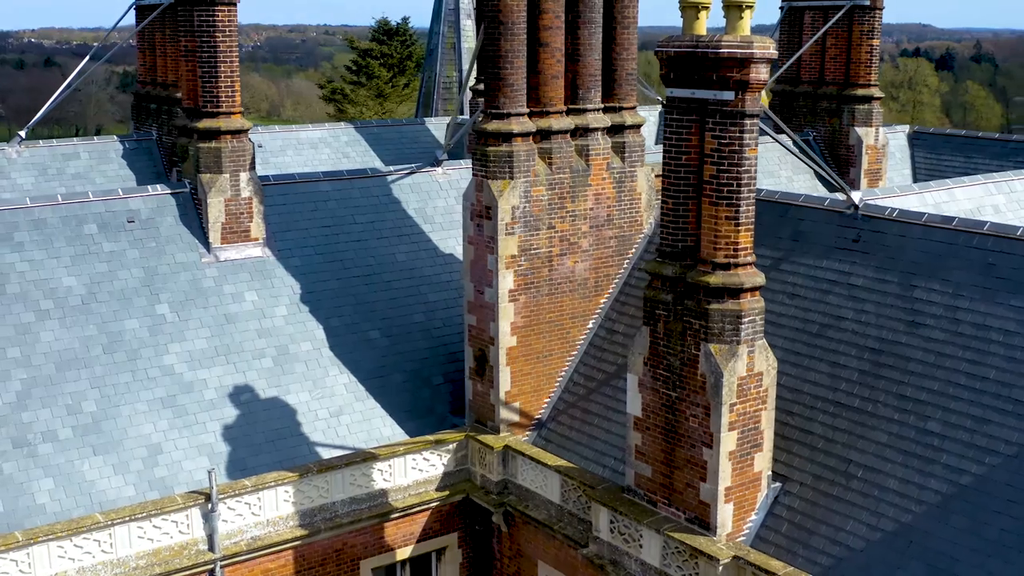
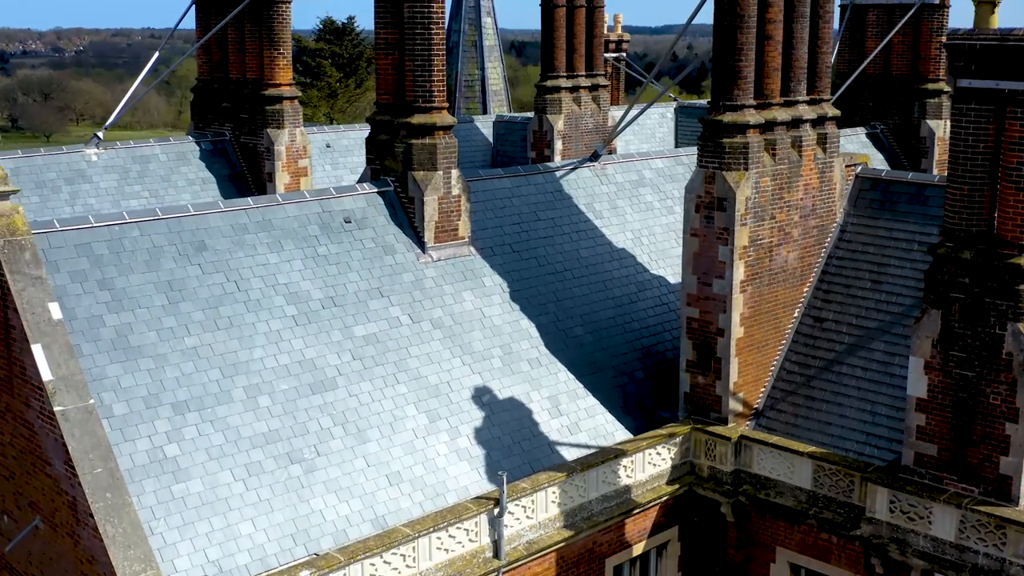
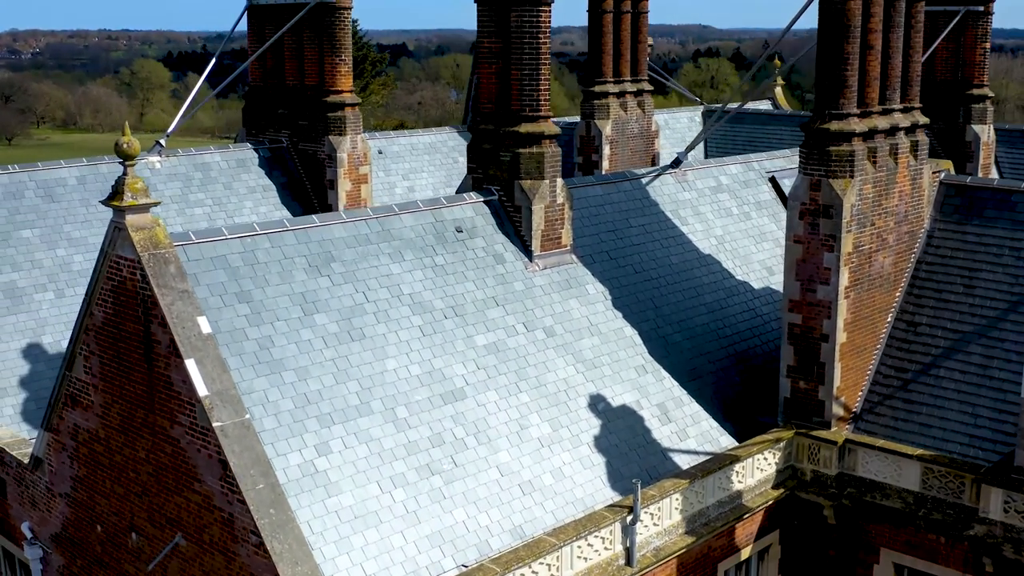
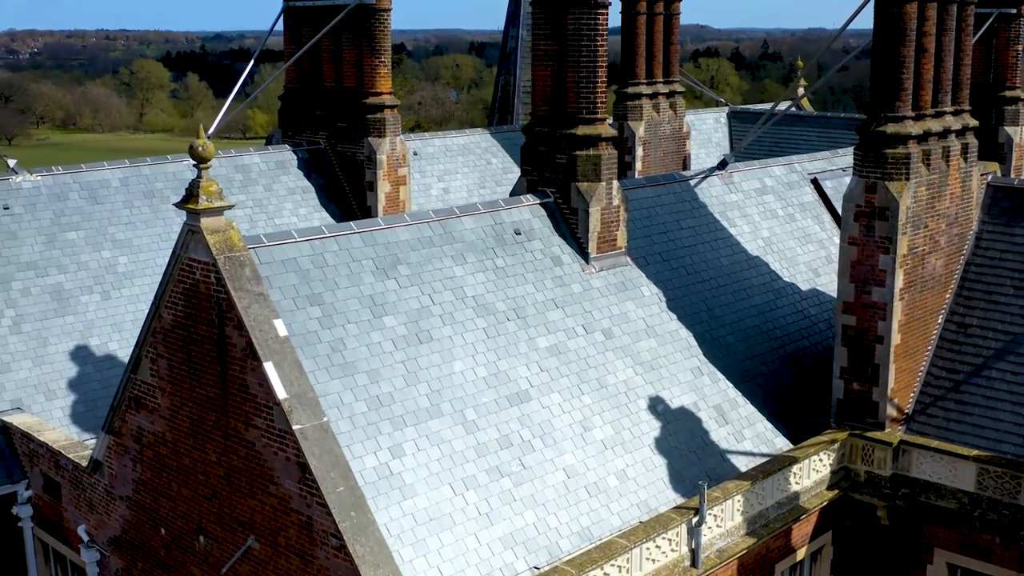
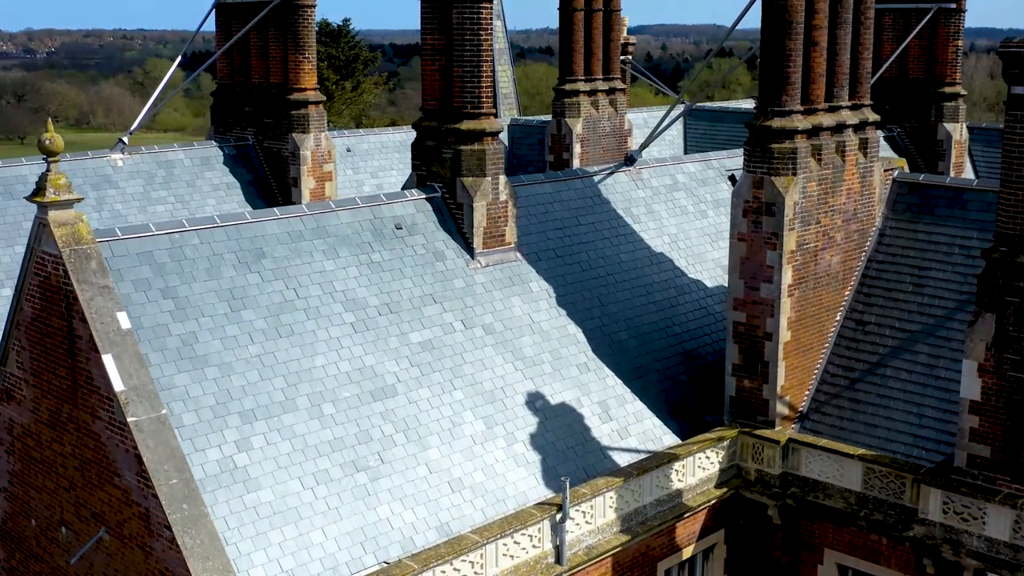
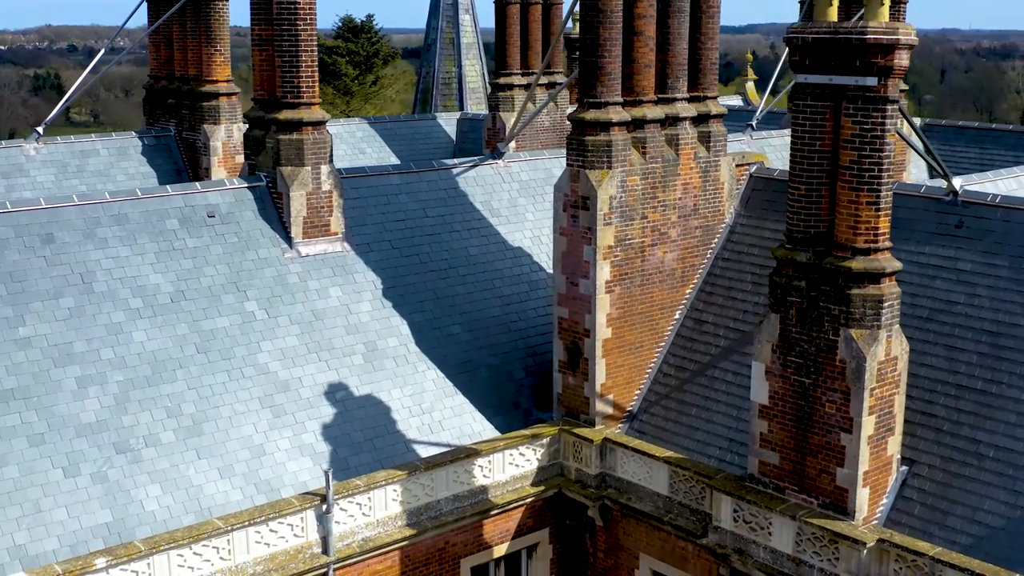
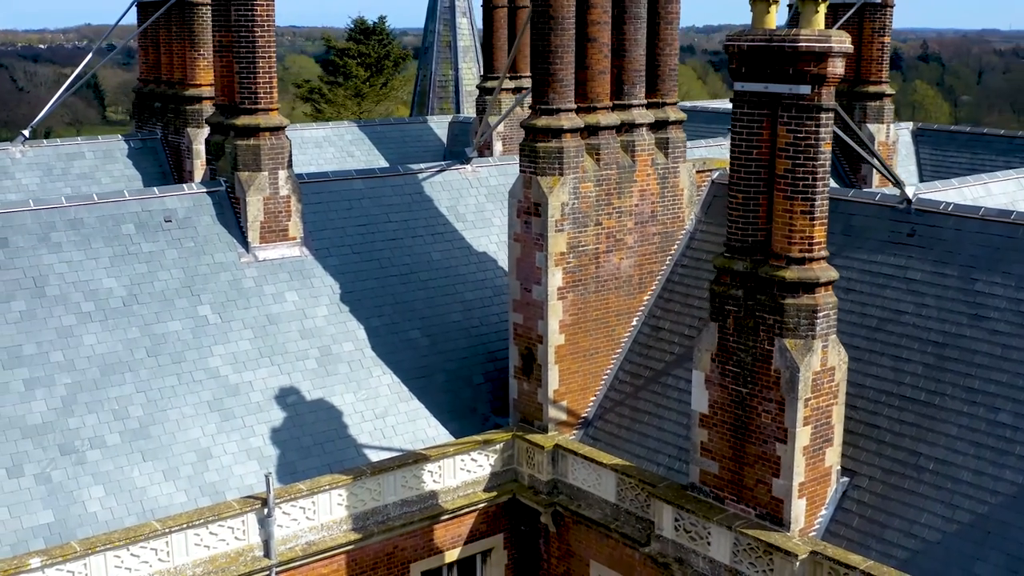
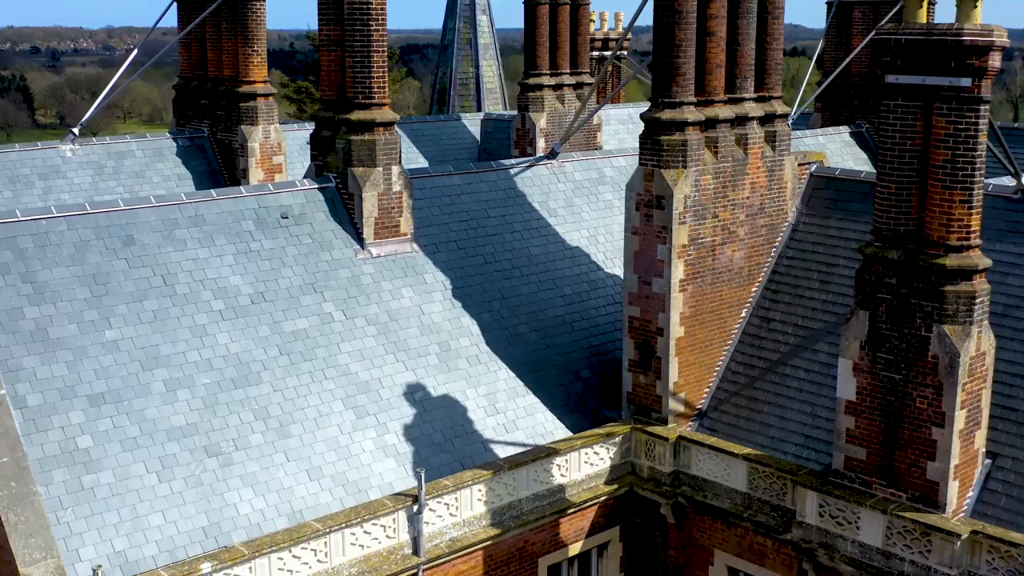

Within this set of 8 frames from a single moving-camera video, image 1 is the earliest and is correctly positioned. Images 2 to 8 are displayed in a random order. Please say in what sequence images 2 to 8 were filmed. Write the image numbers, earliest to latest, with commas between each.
7, 6, 8, 2, 5, 3, 4
